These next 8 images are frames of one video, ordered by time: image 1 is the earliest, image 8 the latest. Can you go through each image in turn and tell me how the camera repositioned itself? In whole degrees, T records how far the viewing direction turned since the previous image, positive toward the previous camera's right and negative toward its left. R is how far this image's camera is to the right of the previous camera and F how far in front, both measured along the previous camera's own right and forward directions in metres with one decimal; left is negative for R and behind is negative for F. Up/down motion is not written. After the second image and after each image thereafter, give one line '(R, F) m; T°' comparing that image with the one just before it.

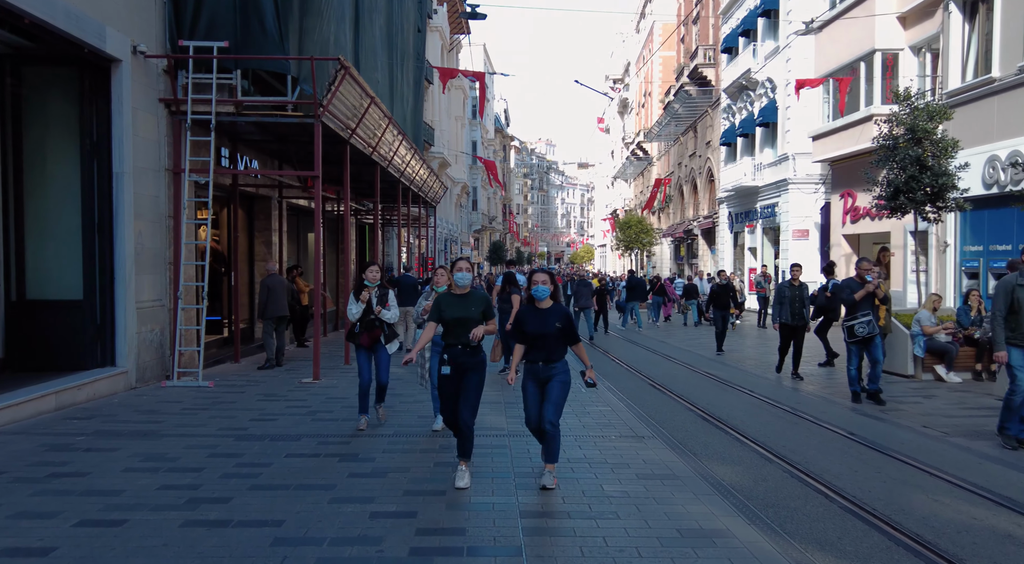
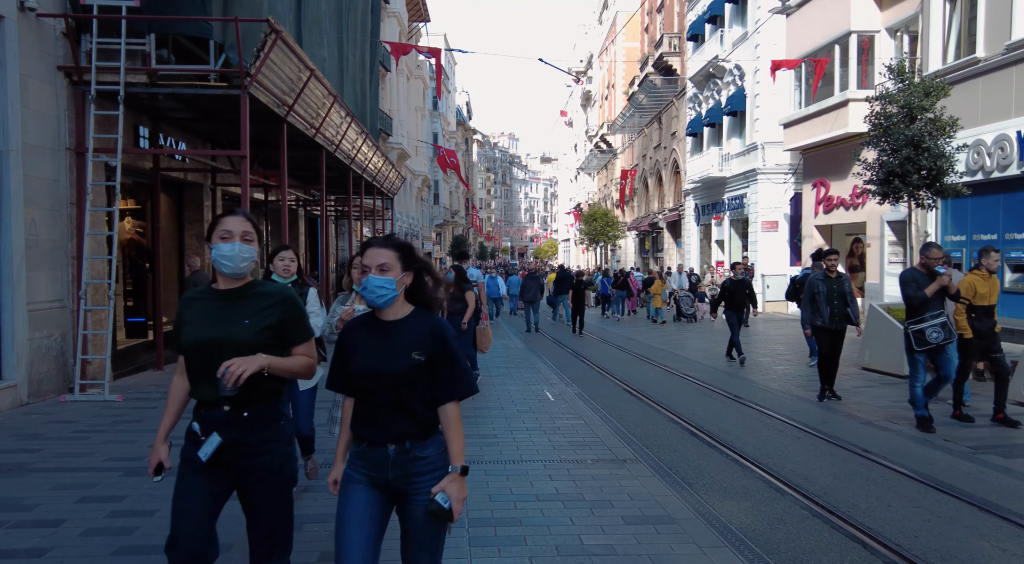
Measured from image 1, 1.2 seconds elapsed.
(+0.1, +1.3) m; +3°
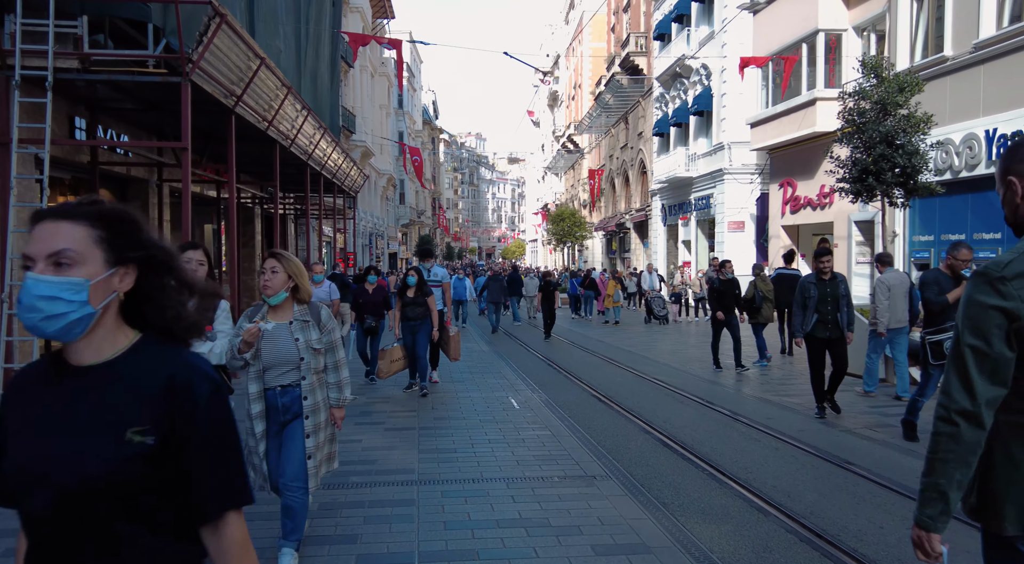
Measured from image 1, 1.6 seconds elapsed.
(+0.1, +0.5) m; +2°
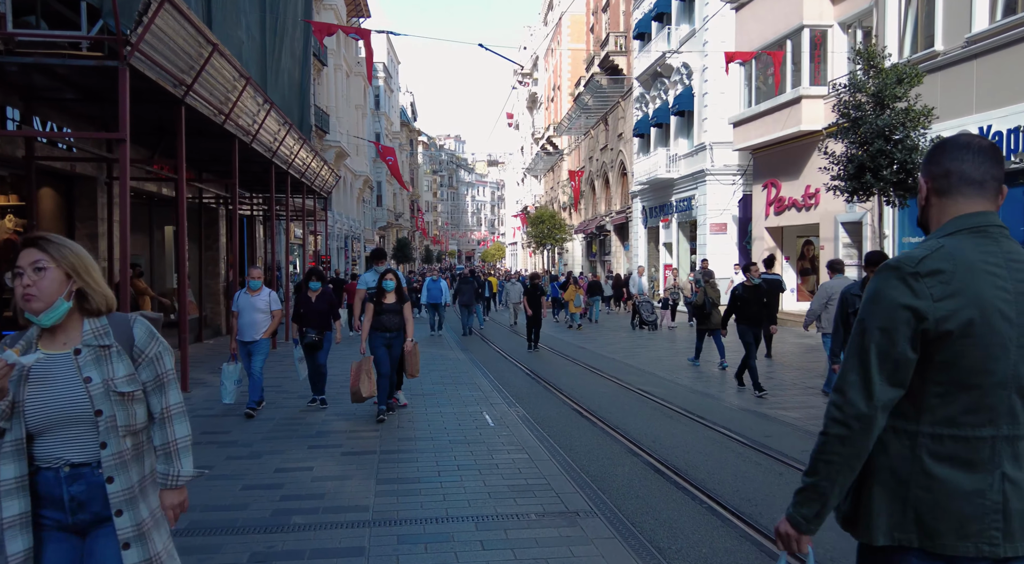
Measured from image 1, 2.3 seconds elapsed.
(+0.1, +0.8) m; +1°
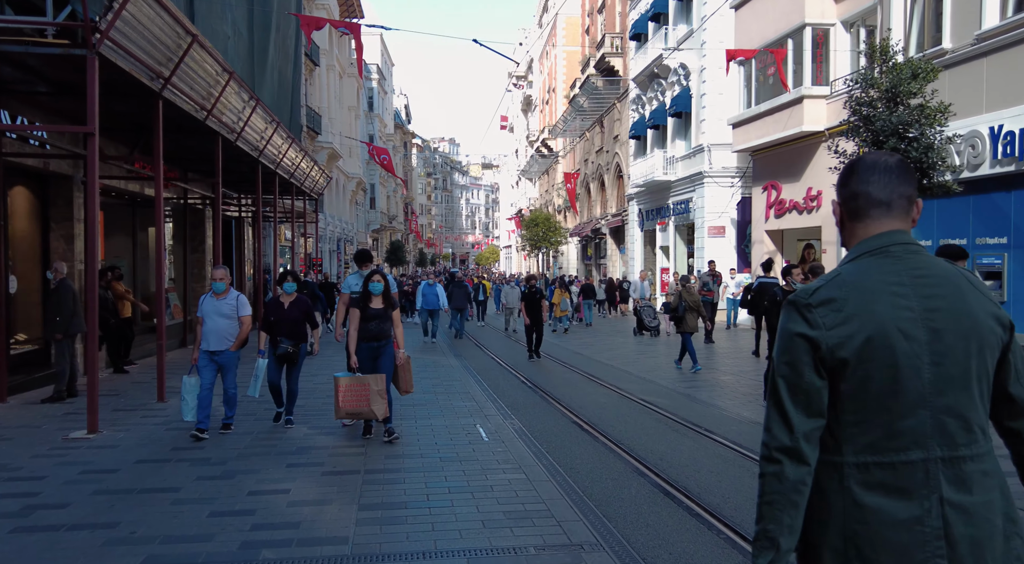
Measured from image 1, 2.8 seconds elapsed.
(0.0, +0.5) m; 0°
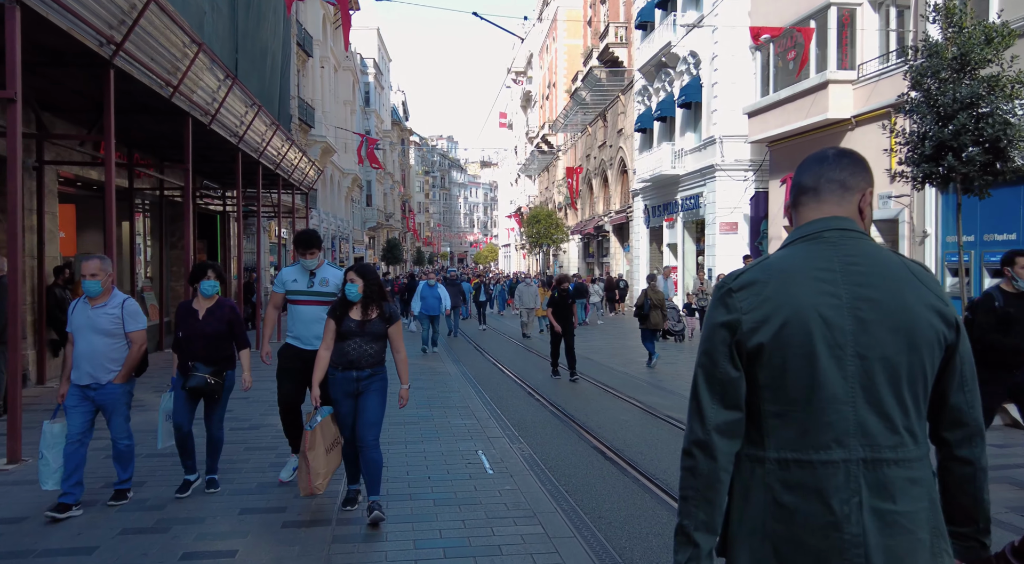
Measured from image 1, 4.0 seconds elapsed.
(-0.1, +1.4) m; 0°
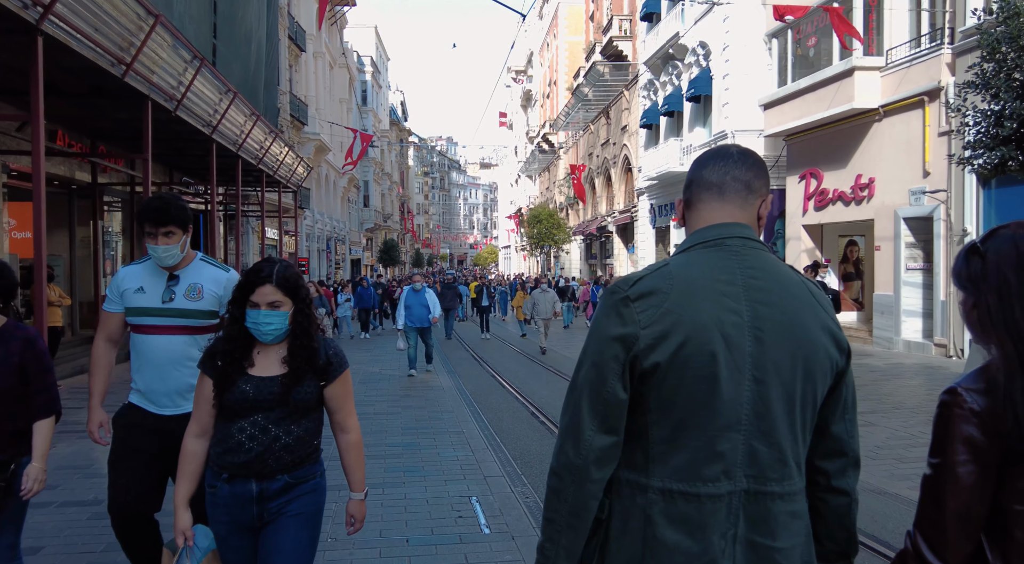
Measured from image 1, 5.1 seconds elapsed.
(0.0, +1.4) m; 0°
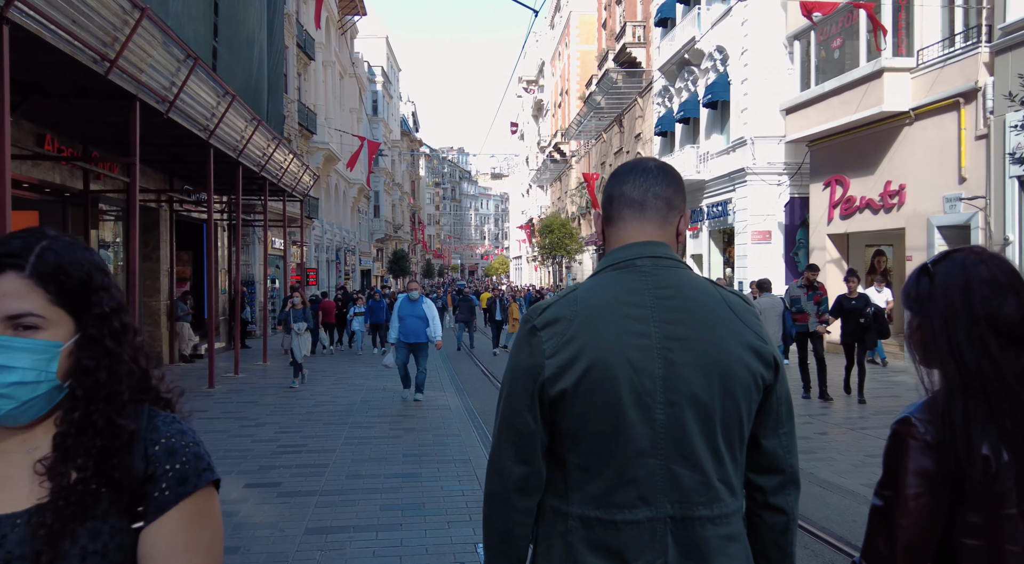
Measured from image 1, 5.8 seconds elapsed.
(0.0, +0.8) m; -1°
